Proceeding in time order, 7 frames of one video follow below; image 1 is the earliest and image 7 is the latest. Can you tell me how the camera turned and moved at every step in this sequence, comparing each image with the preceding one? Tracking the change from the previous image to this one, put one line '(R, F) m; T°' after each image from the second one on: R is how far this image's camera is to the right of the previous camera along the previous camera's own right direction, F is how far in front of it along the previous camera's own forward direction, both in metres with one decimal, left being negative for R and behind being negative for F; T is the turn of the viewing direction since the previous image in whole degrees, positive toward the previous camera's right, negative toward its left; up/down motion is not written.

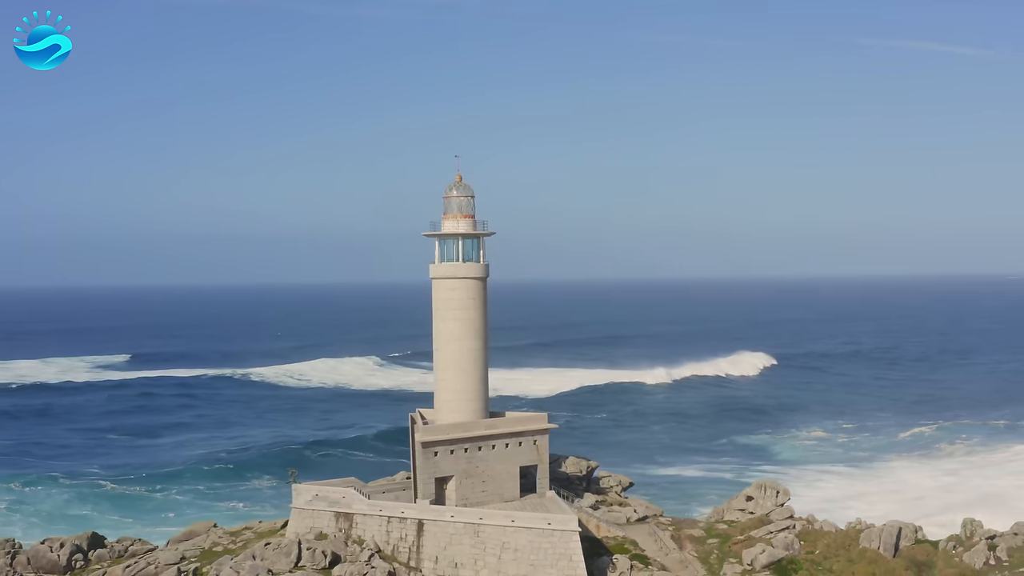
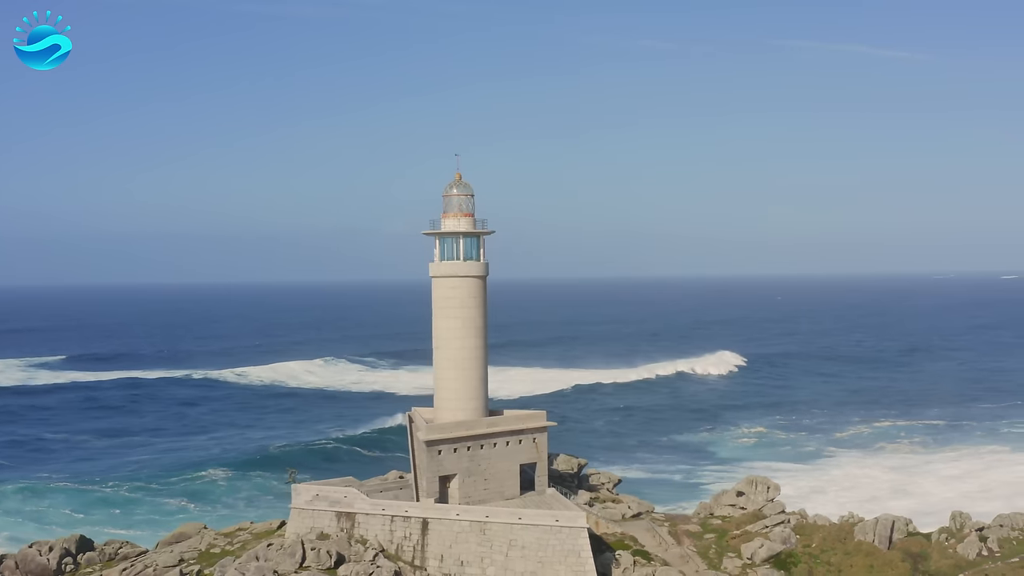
(-0.9, 0.0) m; +2°
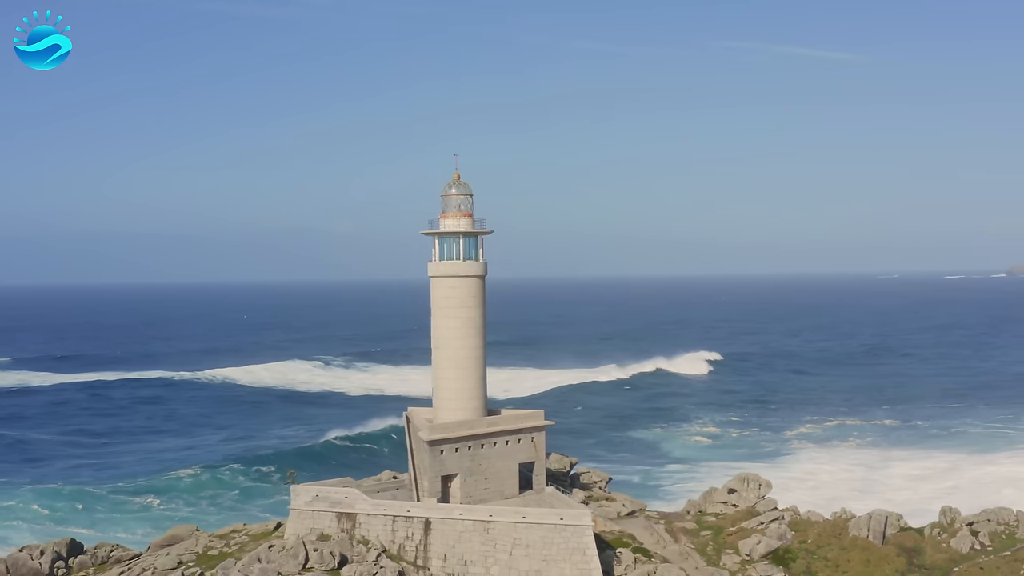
(-0.6, 0.0) m; +2°
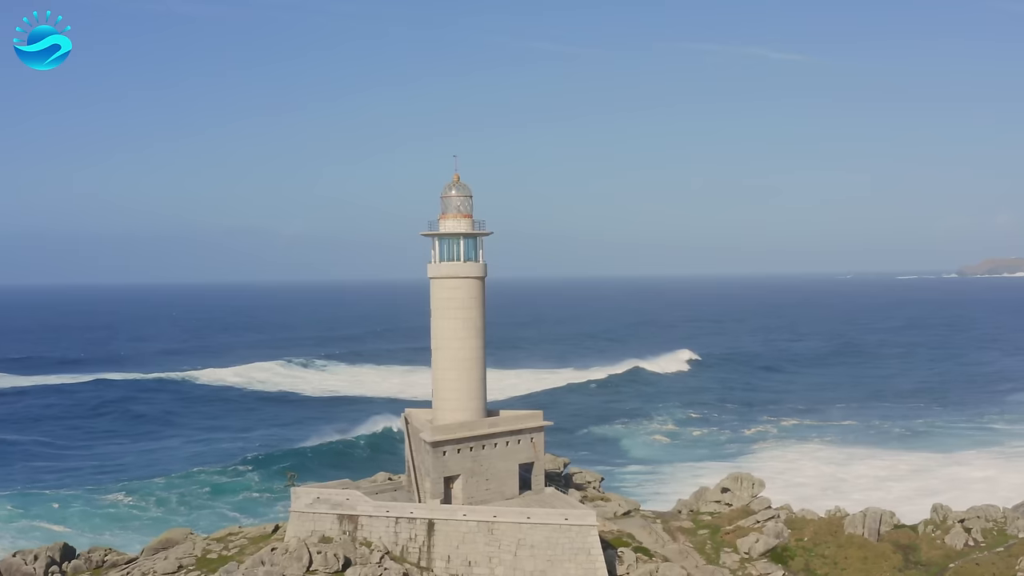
(-0.6, 0.0) m; +2°
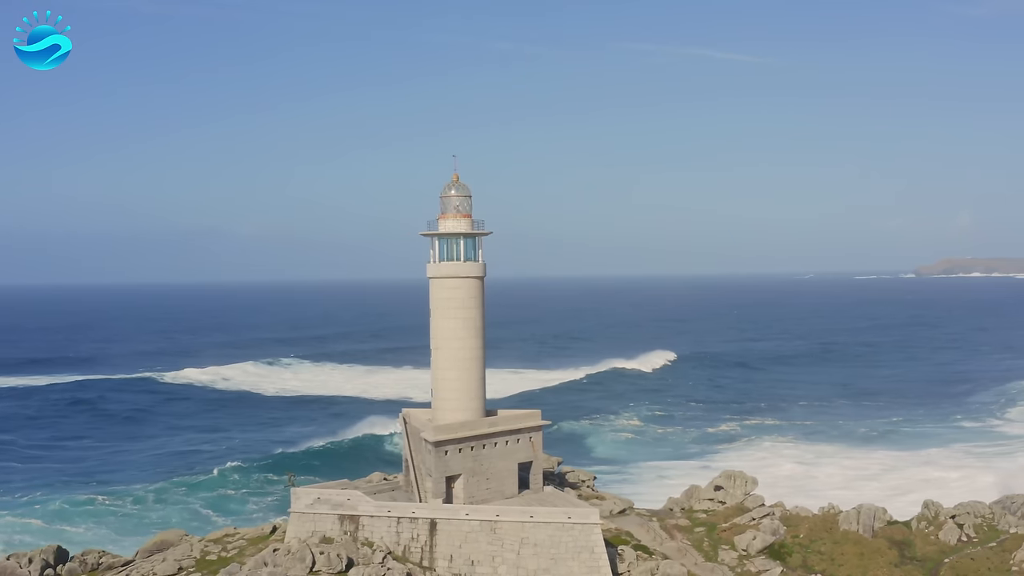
(-0.5, -0.1) m; +1°
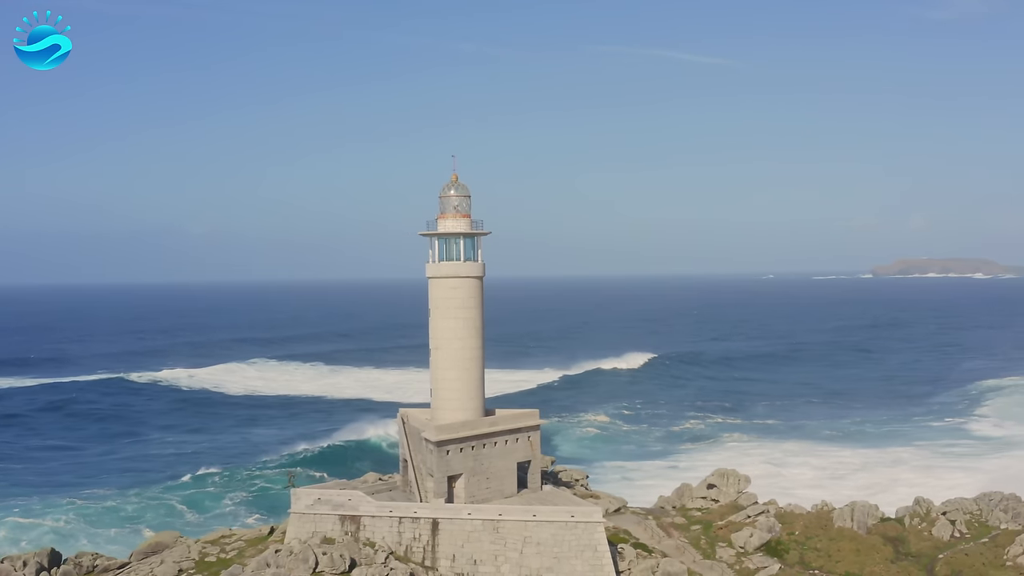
(-0.5, -0.1) m; +1°
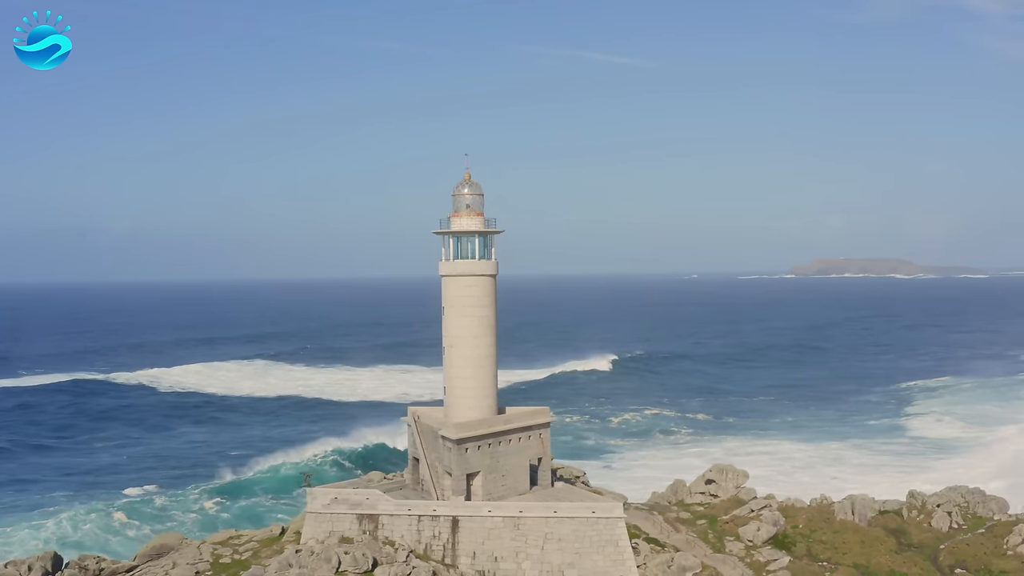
(-1.3, -0.1) m; +3°
